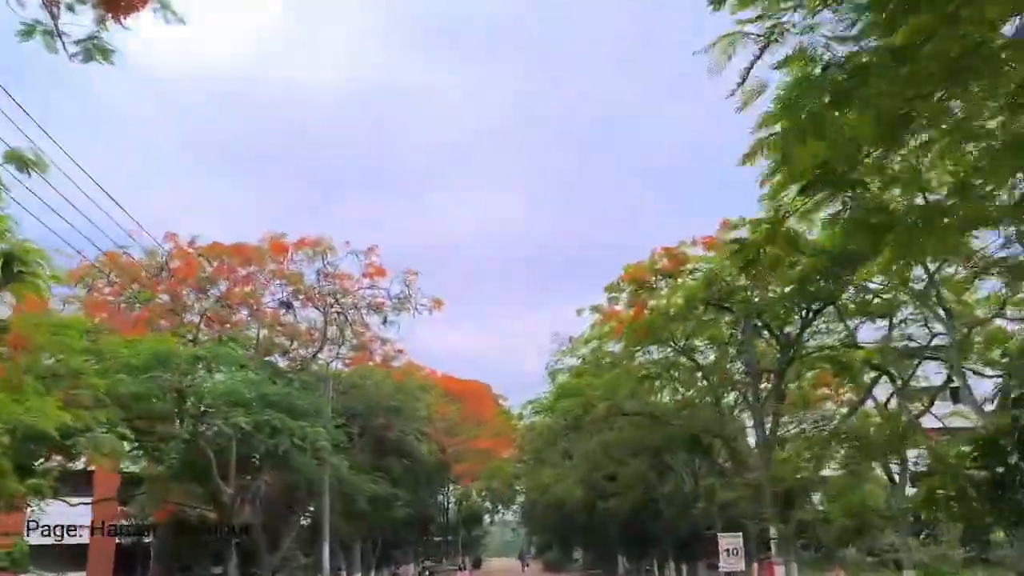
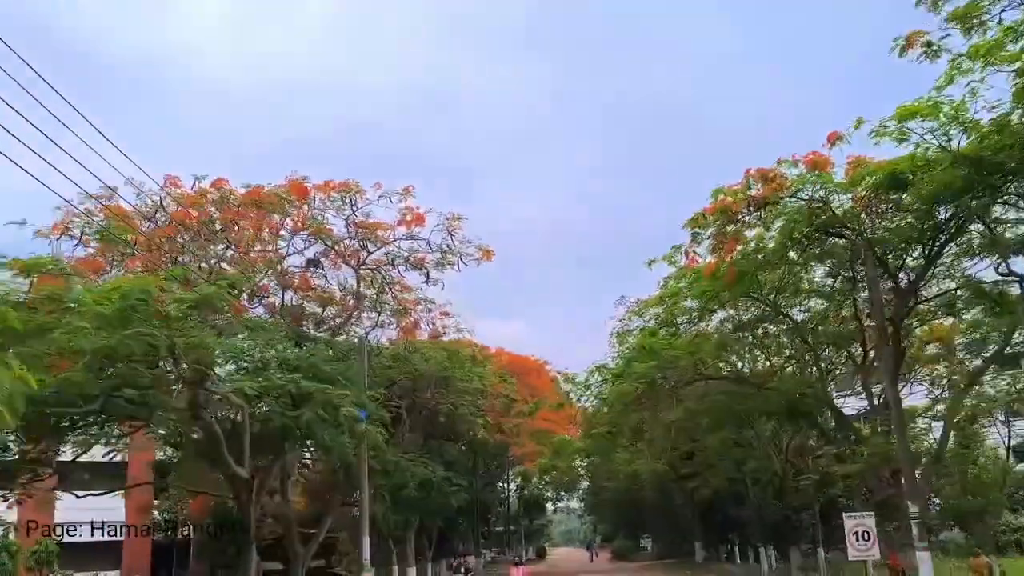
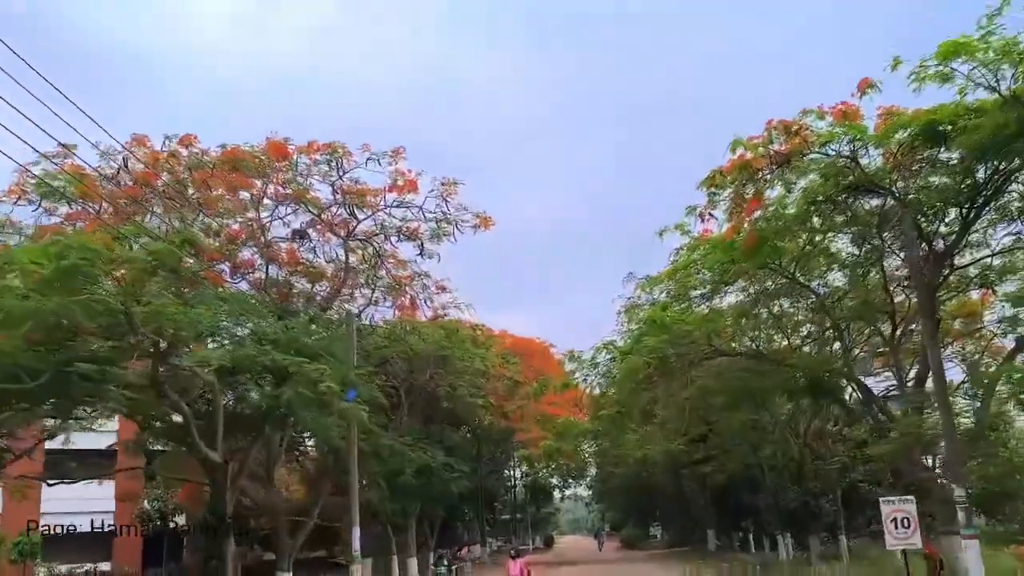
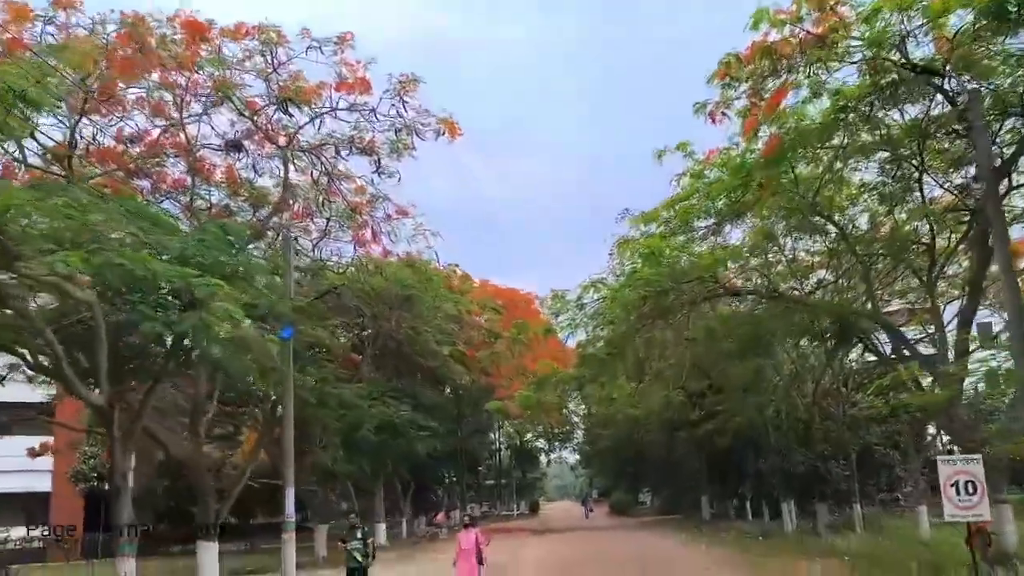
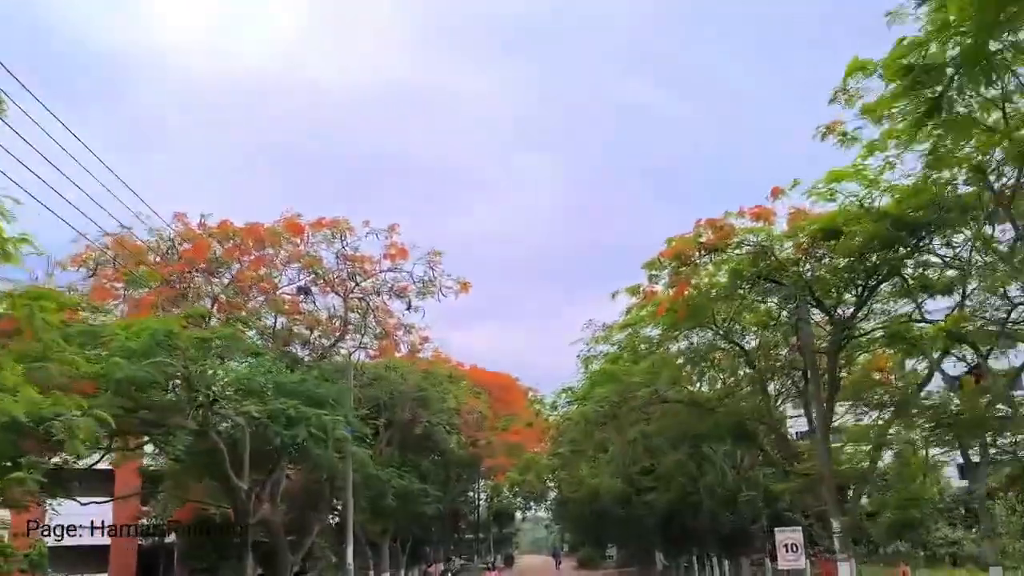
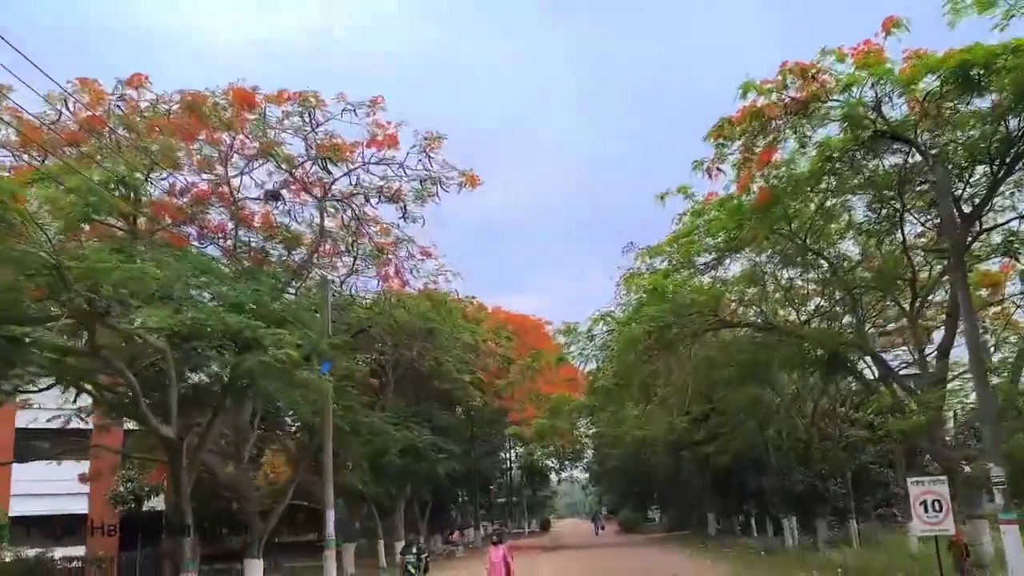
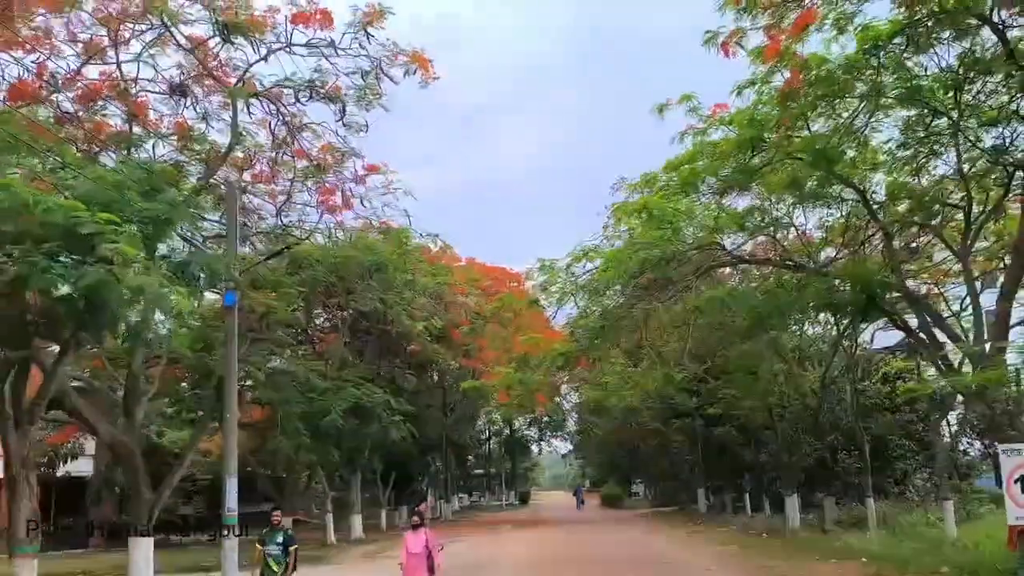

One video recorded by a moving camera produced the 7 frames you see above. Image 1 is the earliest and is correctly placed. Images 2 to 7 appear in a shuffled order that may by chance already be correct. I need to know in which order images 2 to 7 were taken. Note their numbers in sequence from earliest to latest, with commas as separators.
5, 2, 3, 6, 4, 7
